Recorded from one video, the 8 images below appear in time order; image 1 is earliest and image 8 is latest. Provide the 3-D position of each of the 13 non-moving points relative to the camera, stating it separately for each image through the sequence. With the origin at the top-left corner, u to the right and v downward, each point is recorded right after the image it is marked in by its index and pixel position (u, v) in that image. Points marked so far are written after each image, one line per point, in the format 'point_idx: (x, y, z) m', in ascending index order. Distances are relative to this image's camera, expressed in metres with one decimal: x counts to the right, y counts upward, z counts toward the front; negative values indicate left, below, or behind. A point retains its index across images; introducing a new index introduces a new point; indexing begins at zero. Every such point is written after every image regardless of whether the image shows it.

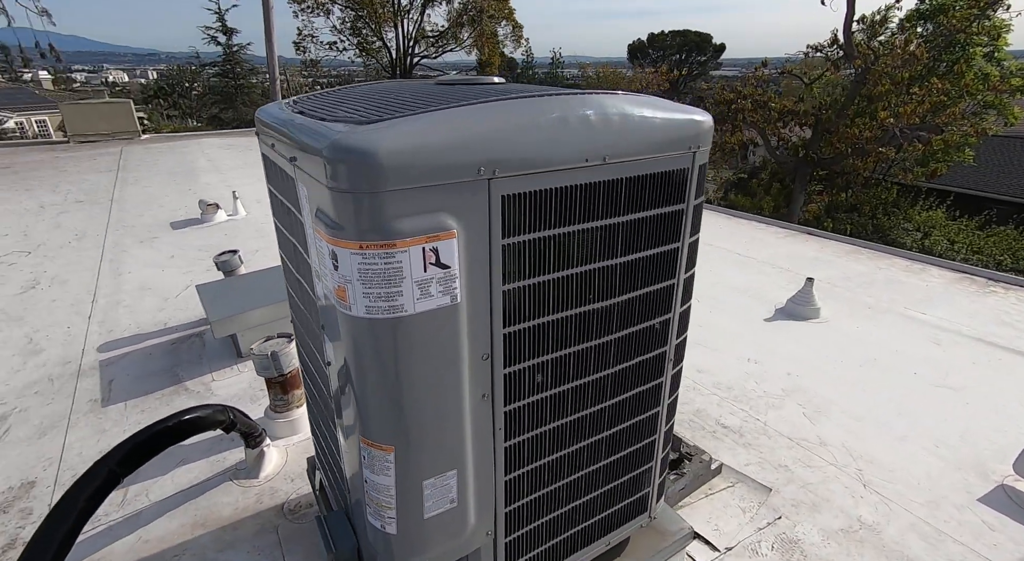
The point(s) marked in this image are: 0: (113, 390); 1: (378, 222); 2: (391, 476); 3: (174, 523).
0: (-1.8, -0.5, +2.6) m
1: (-0.2, +0.1, +0.9) m
2: (-0.2, -0.4, +1.1) m
3: (-1.1, -0.8, +1.9) m
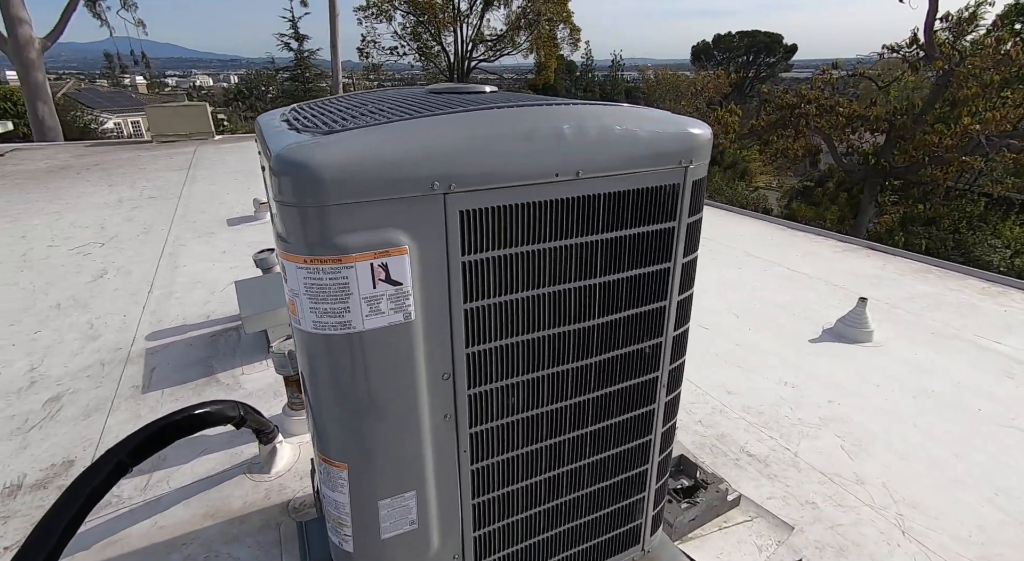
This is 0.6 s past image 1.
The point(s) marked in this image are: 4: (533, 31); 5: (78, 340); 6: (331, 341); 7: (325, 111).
0: (-1.7, -0.5, +2.7) m
1: (-0.3, +0.1, +0.8) m
2: (-0.3, -0.4, +1.0) m
3: (-1.1, -0.8, +2.0) m
4: (+0.4, +4.8, +10.8) m
5: (-2.3, -0.3, +3.1) m
6: (-0.3, -0.1, +0.9) m
7: (-0.4, +0.4, +1.3) m
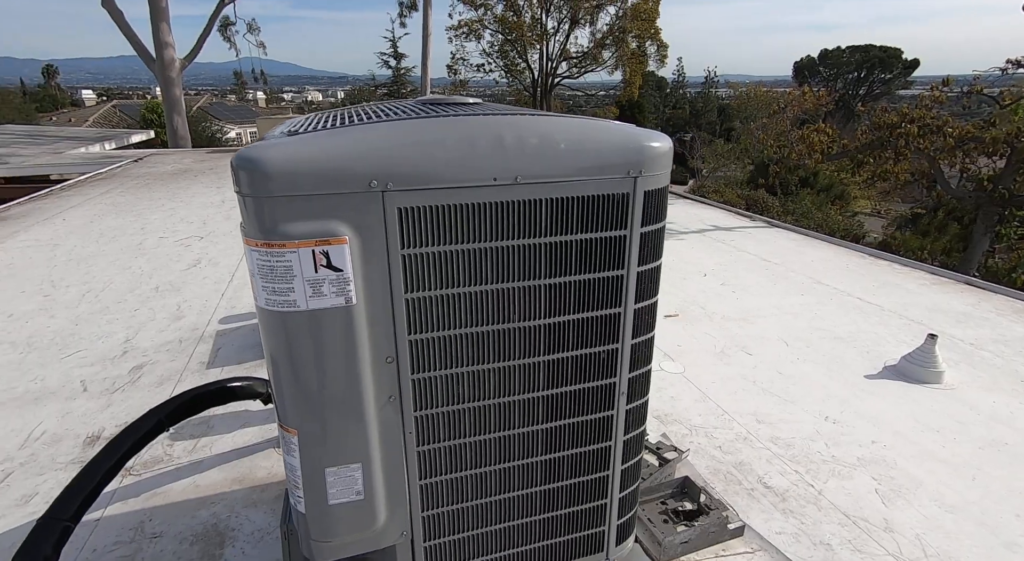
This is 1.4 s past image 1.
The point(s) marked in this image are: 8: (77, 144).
0: (-1.6, -0.4, +3.1) m
1: (-0.4, +0.1, +1.0) m
2: (-0.4, -0.4, +1.1) m
3: (-1.1, -0.7, +2.2) m
4: (+2.1, +4.5, +10.8) m
5: (-2.1, -0.2, +3.5) m
6: (-0.4, -0.1, +1.0) m
7: (-0.5, +0.4, +1.4) m
8: (-7.1, +2.2, +9.3) m
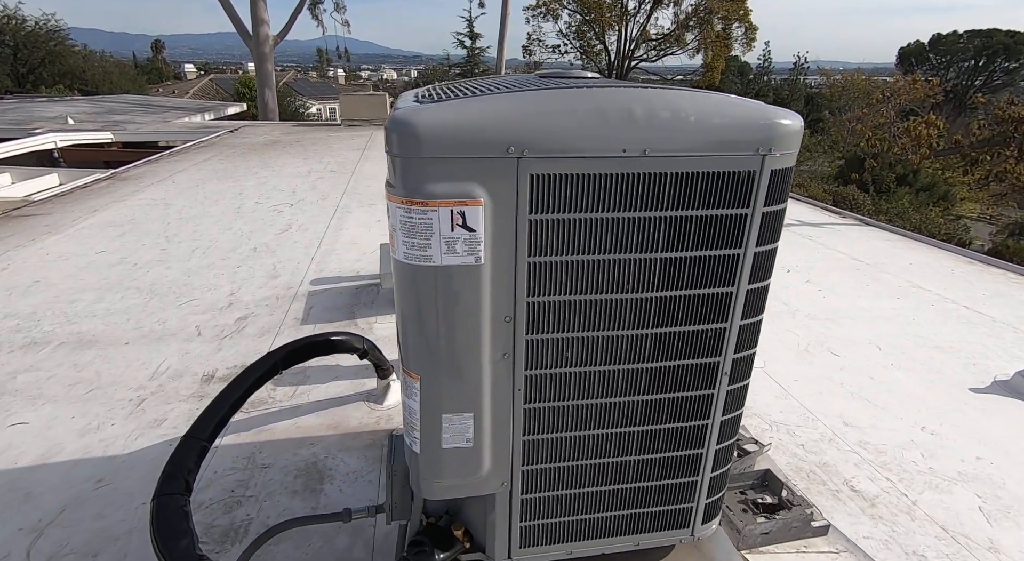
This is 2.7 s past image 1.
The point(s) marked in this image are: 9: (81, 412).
0: (-1.1, -0.2, +3.3) m
1: (-0.2, +0.2, +1.1) m
2: (-0.2, -0.3, +1.2) m
3: (-0.8, -0.6, +2.4) m
4: (+3.6, +4.6, +10.4) m
5: (-1.6, 0.0, +3.7) m
6: (-0.2, 0.0, +1.1) m
7: (-0.2, +0.5, +1.5) m
8: (-5.8, +2.9, +9.9) m
9: (-1.9, -0.6, +2.5) m
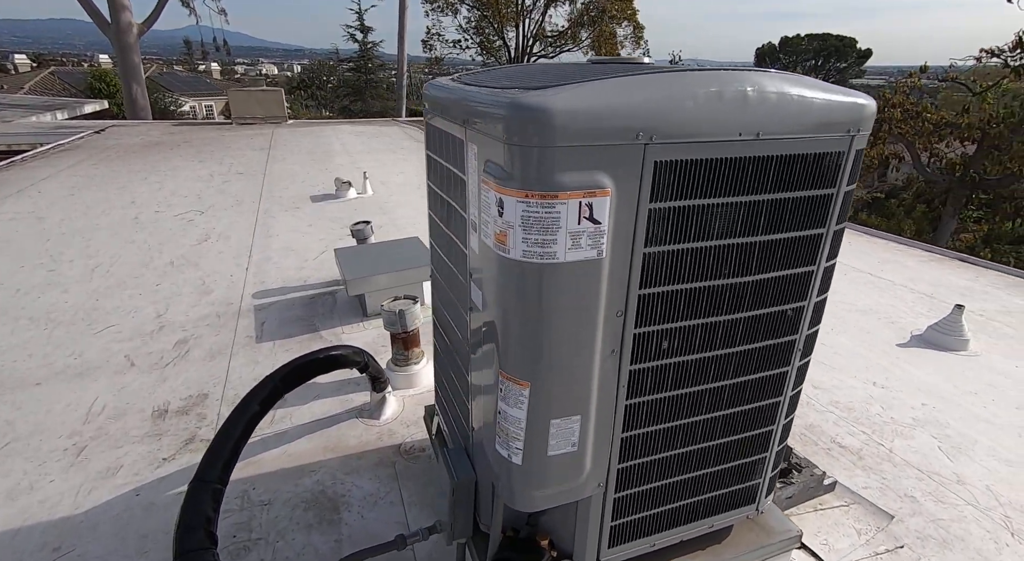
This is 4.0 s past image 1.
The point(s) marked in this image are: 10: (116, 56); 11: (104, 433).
0: (-1.3, -0.3, +2.9) m
1: (+0.1, +0.2, +1.0) m
2: (0.0, -0.3, +1.2) m
3: (-0.8, -0.6, +2.1) m
4: (+1.6, +4.9, +10.9) m
5: (-1.9, -0.1, +3.3) m
6: (0.0, 0.0, +1.0) m
7: (0.0, +0.5, +1.4) m
8: (-7.3, +2.6, +8.5) m
9: (-1.8, -0.7, +2.0) m
10: (-6.5, +3.7, +9.2) m
11: (-1.6, -0.6, +2.2) m
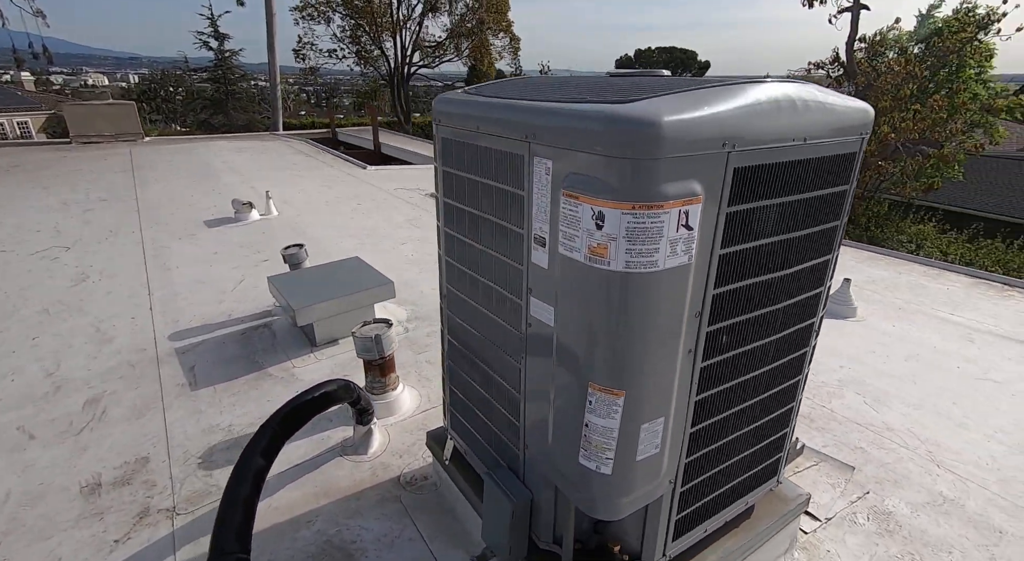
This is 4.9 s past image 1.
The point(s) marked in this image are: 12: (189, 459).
0: (-1.5, -0.4, +2.6) m
1: (+0.2, +0.2, +1.0) m
2: (+0.2, -0.3, +1.2) m
3: (-0.7, -0.7, +1.9) m
4: (-0.8, +4.8, +11.0) m
5: (-2.1, -0.3, +2.8) m
6: (+0.2, 0.0, +1.1) m
7: (0.0, +0.5, +1.4) m
8: (-8.8, +1.7, +6.7) m
9: (-1.7, -0.9, +1.6) m
10: (-8.2, +2.9, +7.6) m
11: (-1.6, -0.8, +1.8) m
12: (-1.2, -0.7, +2.2) m
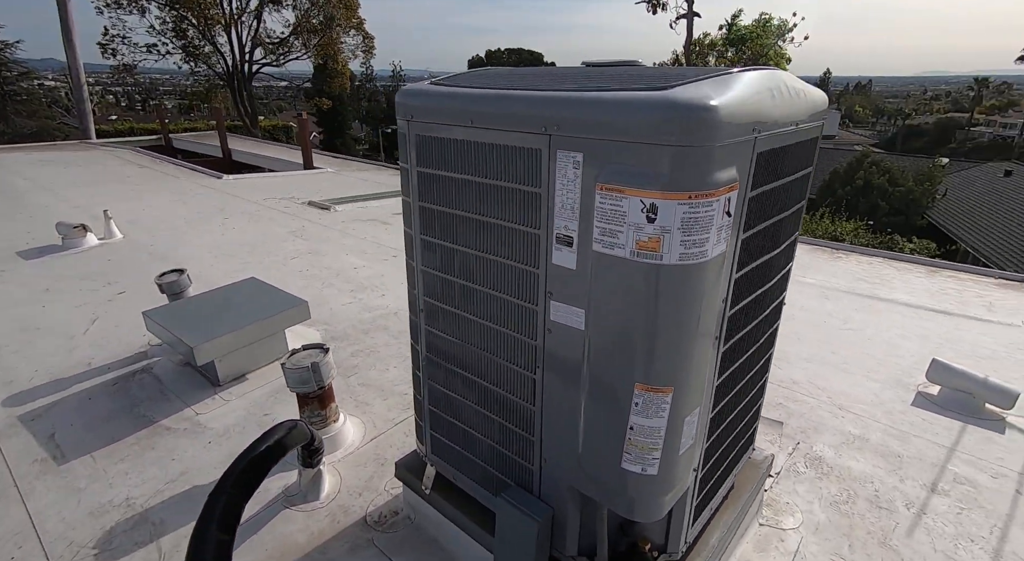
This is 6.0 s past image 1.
0: (-1.7, -0.6, +2.1) m
1: (+0.3, +0.2, +1.0) m
2: (+0.3, -0.3, +1.1) m
3: (-0.8, -0.8, +1.6) m
4: (-3.7, +4.5, +10.3) m
5: (-2.4, -0.6, +2.1) m
6: (+0.3, 0.0, +1.0) m
7: (0.0, +0.5, +1.3) m
8: (-10.0, +0.8, +4.2) m
9: (-1.6, -1.1, +1.1) m
10: (-9.8, +2.0, +5.1) m
11: (-1.6, -1.0, +1.3) m
12: (-1.3, -0.8, +1.7) m
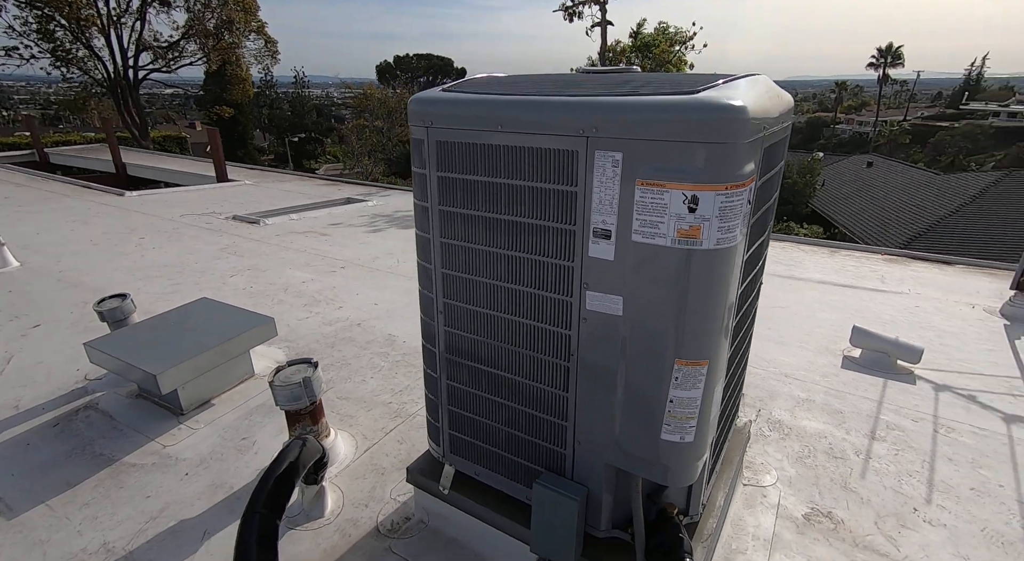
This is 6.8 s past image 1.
0: (-1.7, -0.7, +1.9) m
1: (+0.4, +0.2, +1.1) m
2: (+0.4, -0.2, +1.3) m
3: (-0.7, -0.9, +1.6) m
4: (-5.4, +4.1, +9.6) m
5: (-2.4, -0.7, +1.8) m
6: (+0.4, +0.1, +1.2) m
7: (0.0, +0.5, +1.4) m
8: (-10.3, +0.1, +2.5) m
9: (-1.4, -1.2, +0.9) m
10: (-10.3, +1.3, +3.5) m
11: (-1.4, -1.0, +1.1) m
12: (-1.2, -0.9, +1.6) m
